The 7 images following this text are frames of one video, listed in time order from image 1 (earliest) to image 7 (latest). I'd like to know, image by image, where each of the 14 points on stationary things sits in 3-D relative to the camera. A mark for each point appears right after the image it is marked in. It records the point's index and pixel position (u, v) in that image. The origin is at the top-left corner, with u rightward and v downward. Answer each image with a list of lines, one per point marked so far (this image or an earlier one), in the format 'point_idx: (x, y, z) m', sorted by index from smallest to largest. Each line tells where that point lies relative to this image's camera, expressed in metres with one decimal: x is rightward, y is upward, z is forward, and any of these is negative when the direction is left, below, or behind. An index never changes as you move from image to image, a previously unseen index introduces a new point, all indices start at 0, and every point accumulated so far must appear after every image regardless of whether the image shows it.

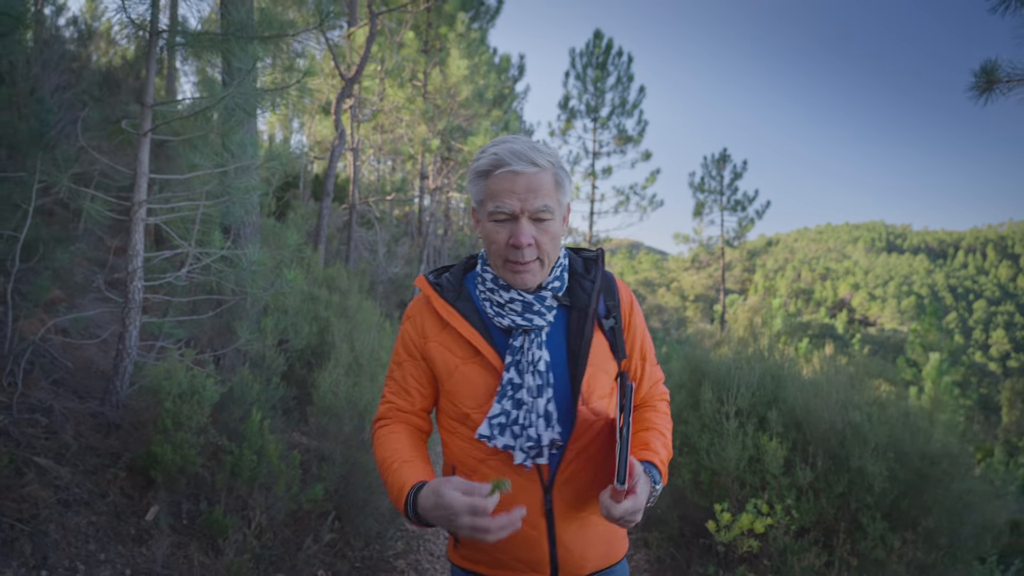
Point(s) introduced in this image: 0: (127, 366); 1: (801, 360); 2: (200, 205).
0: (-3.0, -0.6, +4.1) m
1: (+3.7, -0.9, +6.7) m
2: (-2.8, +0.7, +4.8) m
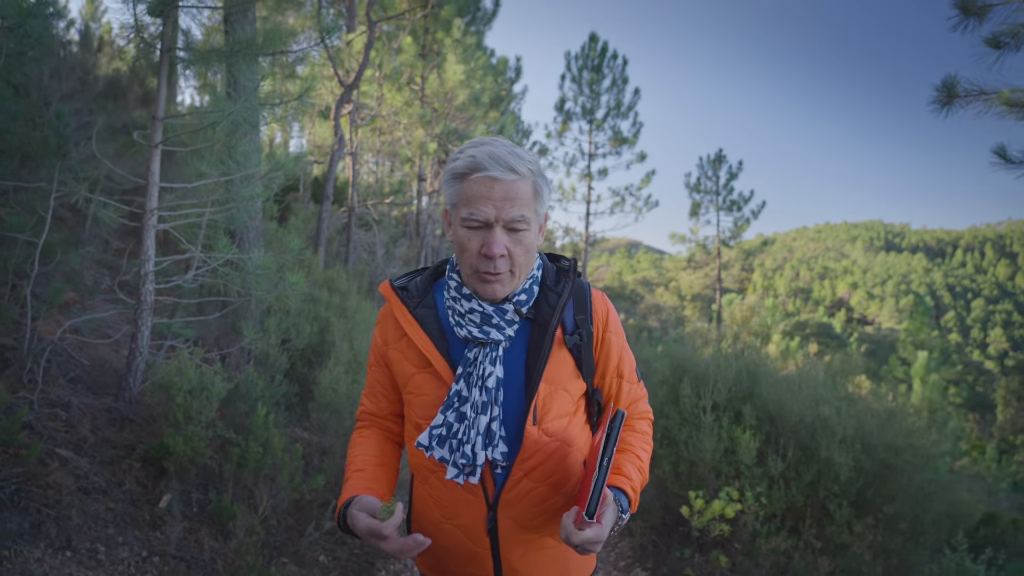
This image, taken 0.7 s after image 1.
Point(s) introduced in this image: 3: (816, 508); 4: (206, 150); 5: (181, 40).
0: (-3.0, -0.6, +4.4) m
1: (+3.6, -0.9, +7.0) m
2: (-2.9, +0.7, +5.1) m
3: (+2.3, -1.6, +4.0) m
4: (-3.0, +1.3, +5.3) m
5: (-3.0, +2.2, +4.8) m
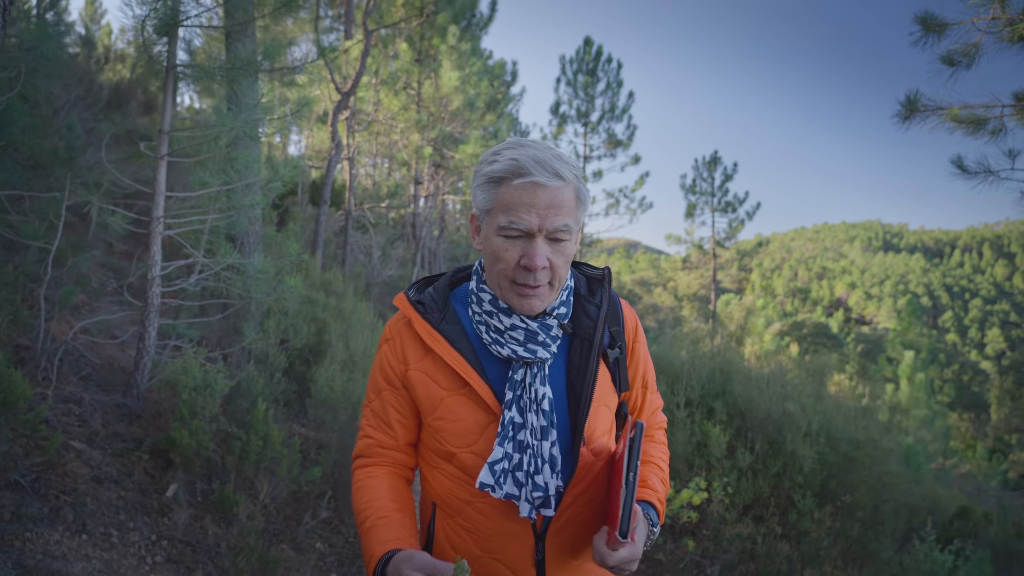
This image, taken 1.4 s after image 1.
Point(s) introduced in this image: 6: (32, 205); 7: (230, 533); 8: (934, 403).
0: (-3.2, -0.6, +4.7) m
1: (+3.4, -0.9, +7.2) m
2: (-3.0, +0.7, +5.4) m
3: (+2.1, -1.7, +4.3) m
4: (-3.1, +1.3, +5.5) m
5: (-3.1, +2.2, +5.1) m
6: (-4.3, +0.7, +4.9) m
7: (-2.1, -1.8, +3.9) m
8: (+12.7, -3.4, +16.1) m
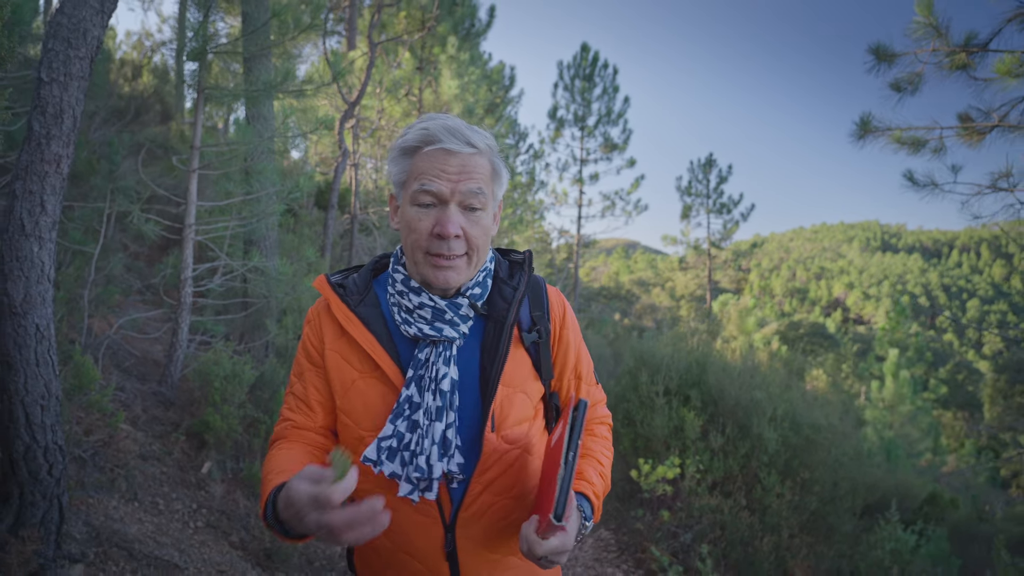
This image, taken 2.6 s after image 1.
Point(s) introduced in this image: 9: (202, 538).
0: (-3.2, -0.6, +5.2) m
1: (+3.4, -0.9, +7.8) m
2: (-3.0, +0.7, +5.9) m
3: (+2.1, -1.7, +4.8) m
4: (-3.1, +1.3, +6.1) m
5: (-3.1, +2.2, +5.6) m
6: (-4.3, +0.7, +5.4) m
7: (-2.1, -1.8, +4.4) m
8: (+12.6, -3.4, +16.6) m
9: (-2.2, -1.8, +3.9) m
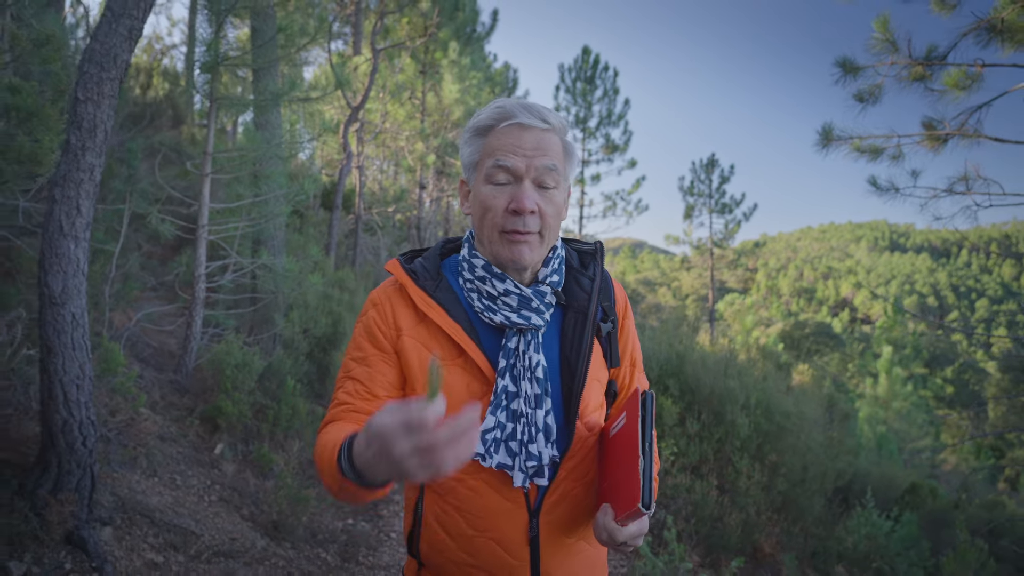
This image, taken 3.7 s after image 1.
0: (-3.3, -0.6, +5.6) m
1: (+3.3, -0.9, +8.1) m
2: (-3.1, +0.7, +6.3) m
3: (+2.0, -1.6, +5.2) m
4: (-3.2, +1.4, +6.5) m
5: (-3.2, +2.2, +6.0) m
6: (-4.4, +0.8, +5.8) m
7: (-2.2, -1.7, +4.8) m
8: (+12.7, -3.4, +16.9) m
9: (-2.4, -1.8, +4.3) m
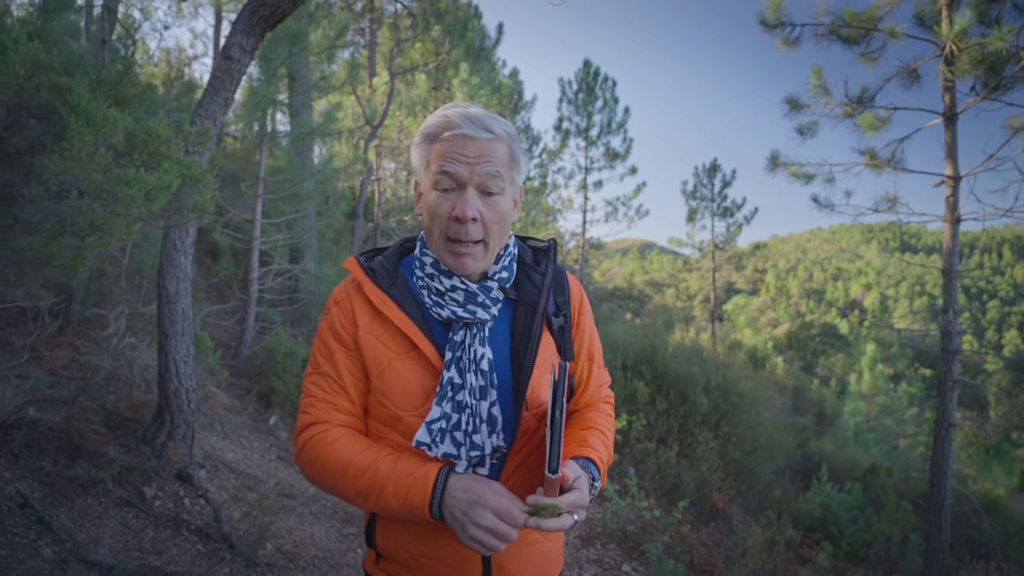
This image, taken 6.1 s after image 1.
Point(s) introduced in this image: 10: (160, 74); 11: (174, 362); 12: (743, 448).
0: (-3.3, -0.6, +6.7) m
1: (+3.4, -0.9, +9.2) m
2: (-3.1, +0.7, +7.4) m
3: (+2.0, -1.6, +6.3) m
4: (-3.2, +1.3, +7.6) m
5: (-3.2, +2.2, +7.2) m
6: (-4.5, +0.8, +7.0) m
7: (-2.2, -1.8, +6.0) m
8: (+12.8, -3.4, +17.8) m
9: (-2.4, -1.8, +5.4) m
10: (-4.8, +2.9, +7.3) m
11: (-2.8, -0.6, +4.4) m
12: (+2.7, -1.9, +6.2) m
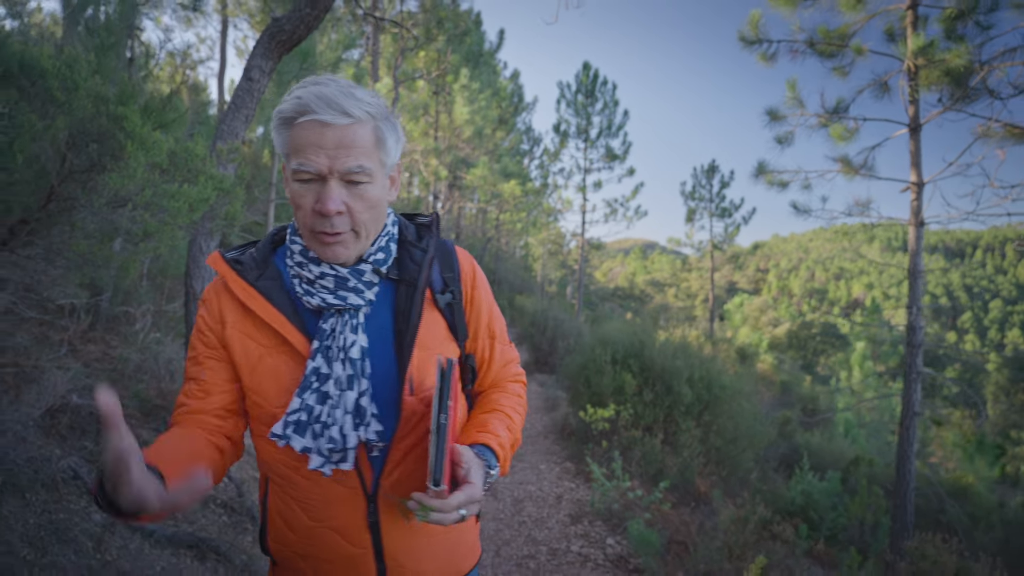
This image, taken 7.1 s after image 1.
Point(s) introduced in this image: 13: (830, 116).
0: (-3.4, -0.6, +7.2) m
1: (+3.3, -0.9, +9.6) m
2: (-3.2, +0.7, +7.9) m
3: (+1.9, -1.6, +6.7) m
4: (-3.3, +1.3, +8.1) m
5: (-3.3, +2.2, +7.6) m
6: (-4.5, +0.8, +7.4) m
7: (-2.3, -1.7, +6.4) m
8: (+12.8, -3.4, +18.2) m
9: (-2.4, -1.8, +5.9) m
10: (-4.8, +2.9, +7.8) m
11: (-2.8, -0.6, +4.9) m
12: (+2.6, -1.8, +6.7) m
13: (+3.8, +2.1, +6.6) m
